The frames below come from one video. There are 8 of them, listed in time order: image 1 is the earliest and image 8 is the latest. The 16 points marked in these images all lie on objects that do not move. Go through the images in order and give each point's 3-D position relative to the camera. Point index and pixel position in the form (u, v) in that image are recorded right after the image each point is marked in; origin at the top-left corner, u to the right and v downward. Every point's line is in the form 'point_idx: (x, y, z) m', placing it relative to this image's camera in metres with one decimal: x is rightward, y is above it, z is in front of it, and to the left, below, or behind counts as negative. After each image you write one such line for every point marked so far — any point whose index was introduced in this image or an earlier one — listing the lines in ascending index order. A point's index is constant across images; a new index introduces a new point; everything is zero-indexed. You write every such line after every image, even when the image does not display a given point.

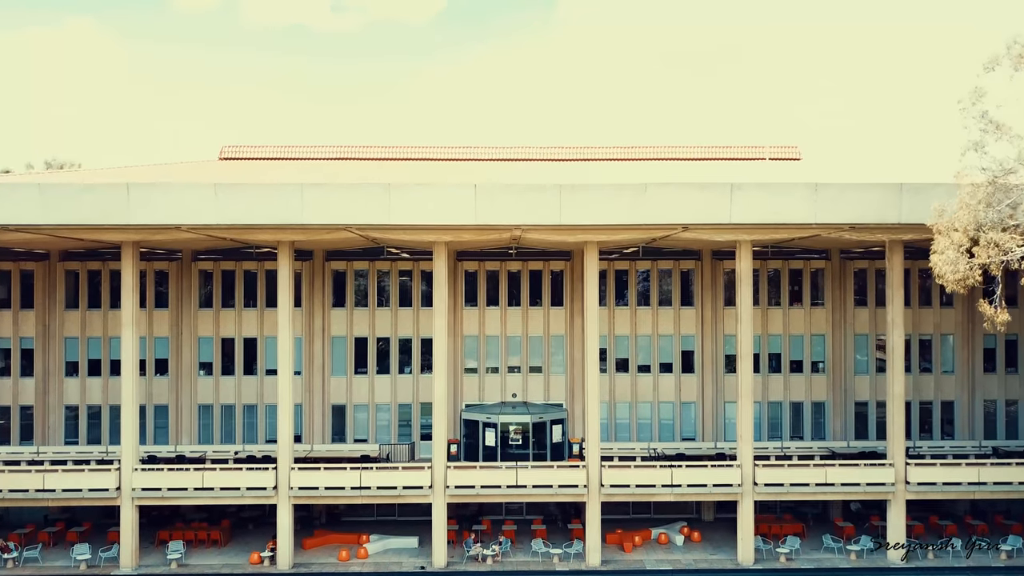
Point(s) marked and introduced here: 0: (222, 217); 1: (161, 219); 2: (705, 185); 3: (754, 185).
0: (-8.7, +2.1, +19.9) m
1: (-10.6, +2.1, +19.9) m
2: (+5.9, +3.1, +20.0) m
3: (+7.3, +3.1, +20.0) m
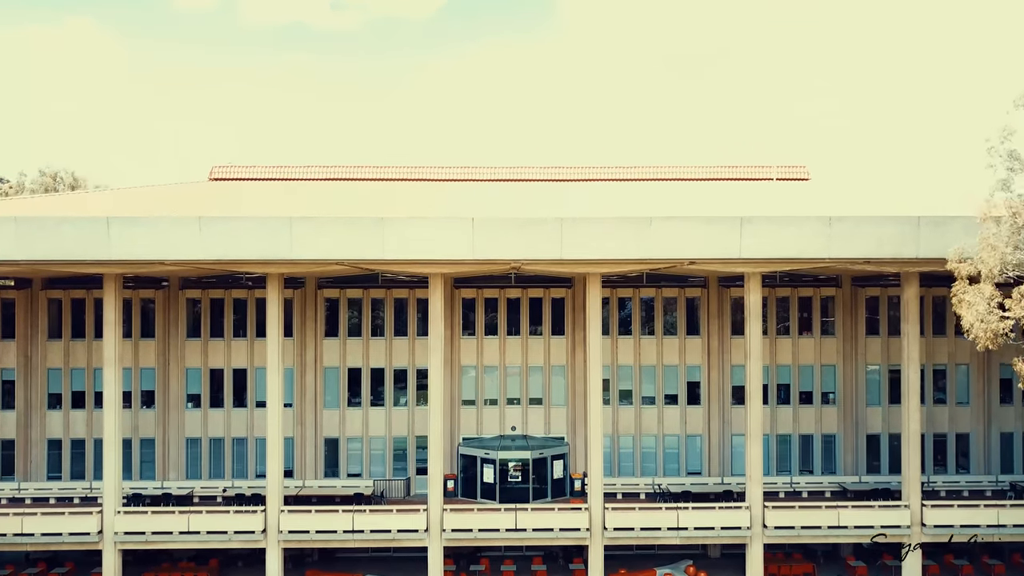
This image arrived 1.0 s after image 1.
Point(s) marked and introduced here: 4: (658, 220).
0: (-8.8, +1.0, +19.0) m
1: (-10.6, +1.0, +19.0) m
2: (+5.8, +2.0, +19.1) m
3: (+7.3, +2.0, +19.0) m
4: (+4.2, +2.0, +19.1) m
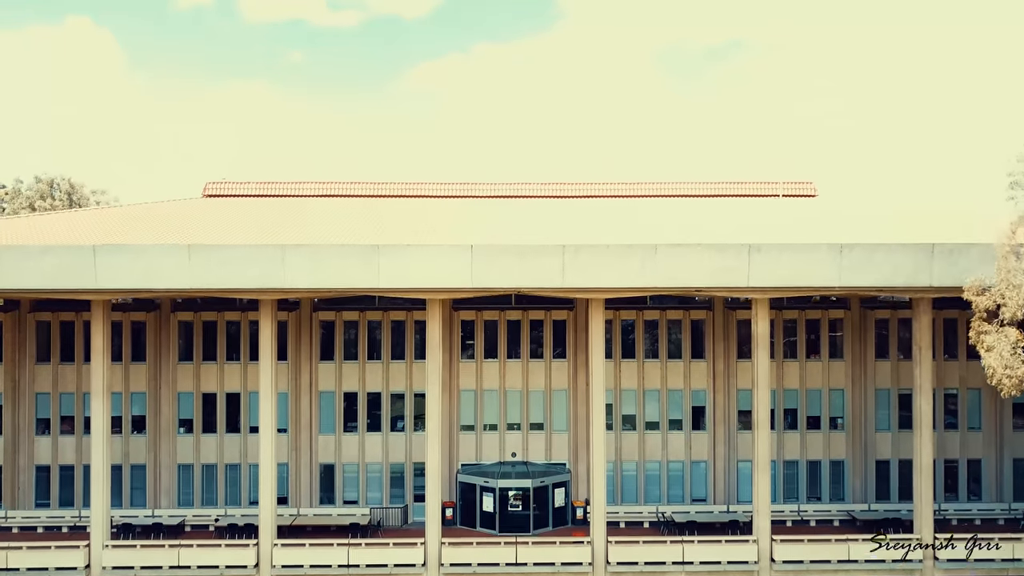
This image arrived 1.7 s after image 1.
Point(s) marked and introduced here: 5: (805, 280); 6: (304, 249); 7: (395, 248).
0: (-8.8, +0.2, +18.4) m
1: (-10.6, +0.1, +18.3) m
2: (+5.8, +1.1, +18.4) m
3: (+7.3, +1.2, +18.4) m
4: (+4.2, +1.1, +18.4) m
5: (+8.2, +0.2, +18.4) m
6: (-5.8, +1.1, +18.4) m
7: (-3.3, +1.1, +18.5) m
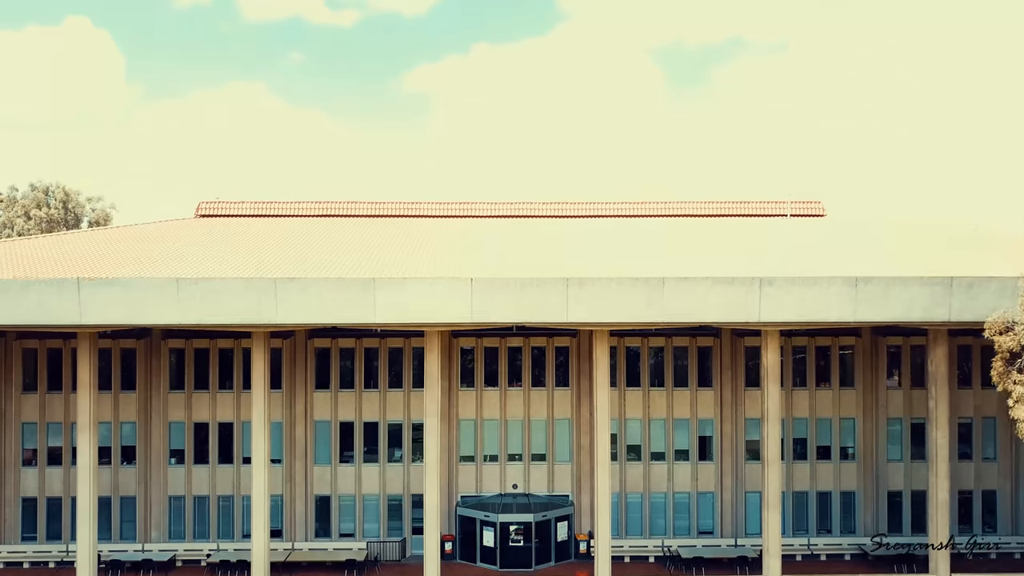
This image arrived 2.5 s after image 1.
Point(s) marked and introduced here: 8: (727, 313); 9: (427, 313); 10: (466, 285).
0: (-8.7, -0.8, +17.6) m
1: (-10.5, -0.8, +17.6) m
2: (+5.9, +0.2, +17.7) m
3: (+7.3, +0.2, +17.7) m
4: (+4.3, +0.2, +17.7) m
5: (+8.2, -0.7, +17.7) m
6: (-5.8, +0.1, +17.7) m
7: (-3.2, +0.2, +17.8) m
8: (+5.8, -0.7, +17.8) m
9: (-2.3, -0.7, +17.8) m
10: (-1.2, +0.1, +17.8) m
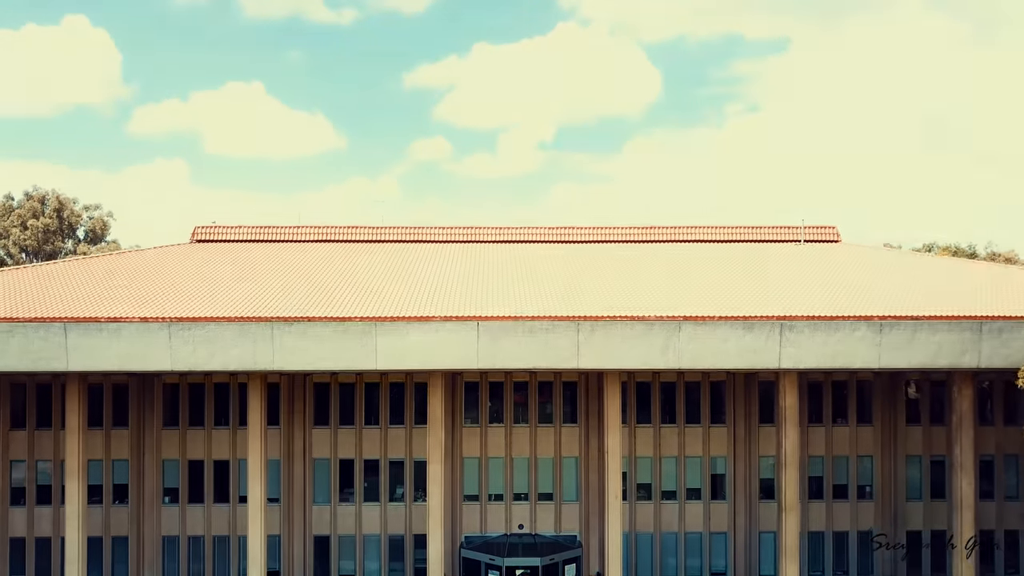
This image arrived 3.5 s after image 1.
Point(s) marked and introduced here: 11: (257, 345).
0: (-8.5, -1.9, +16.8) m
1: (-10.3, -2.0, +16.8) m
2: (+6.1, -0.9, +16.9) m
3: (+7.5, -0.9, +16.9) m
4: (+4.5, -1.0, +16.9) m
5: (+8.4, -1.9, +16.9) m
6: (-5.5, -1.0, +16.9) m
7: (-3.0, -1.0, +17.0) m
8: (+6.0, -1.8, +17.0) m
9: (-2.1, -1.8, +17.0) m
10: (-1.0, -1.1, +17.0) m
11: (-6.5, -1.5, +16.9) m
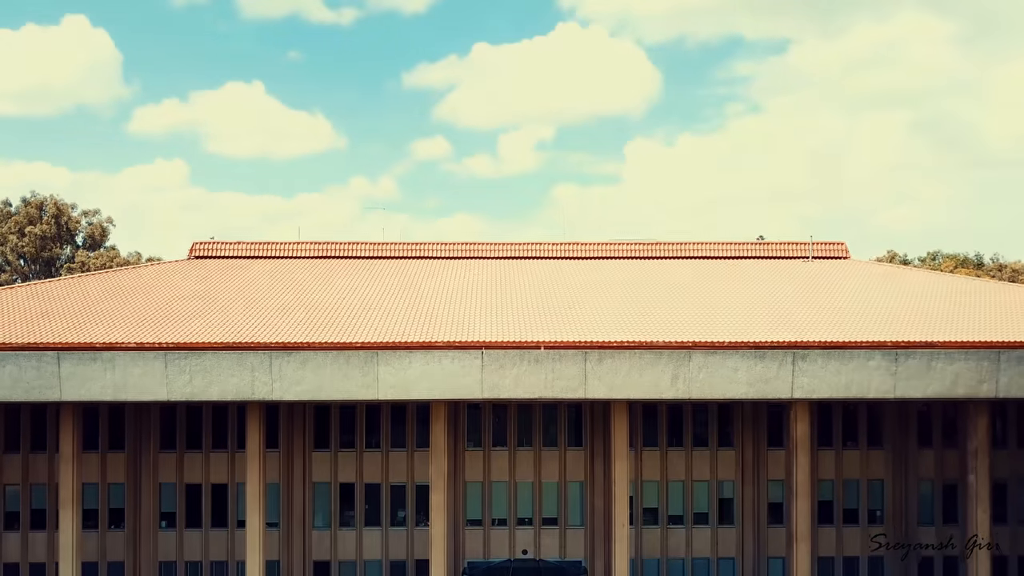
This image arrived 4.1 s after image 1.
0: (-8.4, -2.6, +16.4) m
1: (-10.2, -2.7, +16.3) m
2: (+6.2, -1.6, +16.4) m
3: (+7.7, -1.6, +16.4) m
4: (+4.6, -1.7, +16.5) m
5: (+8.6, -2.6, +16.5) m
6: (-5.4, -1.7, +16.4) m
7: (-2.9, -1.7, +16.5) m
8: (+6.1, -2.5, +16.5) m
9: (-1.9, -2.5, +16.5) m
10: (-0.9, -1.8, +16.5) m
11: (-6.4, -2.2, +16.4) m
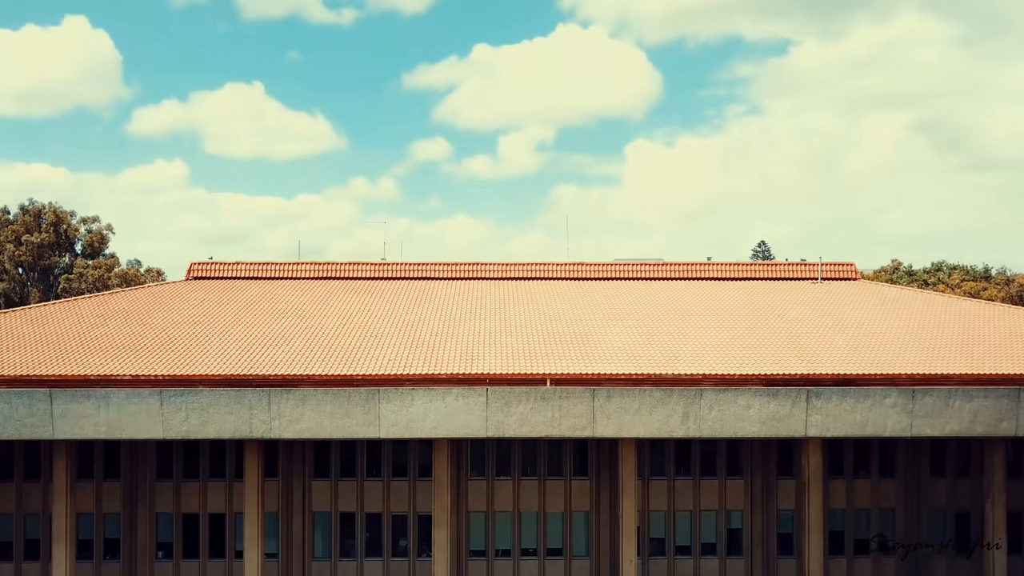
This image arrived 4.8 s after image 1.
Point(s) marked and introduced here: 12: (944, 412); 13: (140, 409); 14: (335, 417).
0: (-8.2, -3.5, +15.9) m
1: (-10.1, -3.5, +15.9) m
2: (+6.4, -2.5, +16.0) m
3: (+7.8, -2.5, +16.0) m
4: (+4.8, -2.5, +16.0) m
5: (+8.7, -3.4, +16.0) m
6: (-5.3, -2.6, +15.9) m
7: (-2.7, -2.5, +16.0) m
8: (+6.3, -3.4, +16.0) m
9: (-1.8, -3.4, +16.0) m
10: (-0.7, -2.6, +16.1) m
11: (-6.2, -3.0, +16.0) m
12: (+10.5, -3.0, +16.0) m
13: (-8.9, -2.9, +15.9) m
14: (-4.3, -3.1, +16.0) m
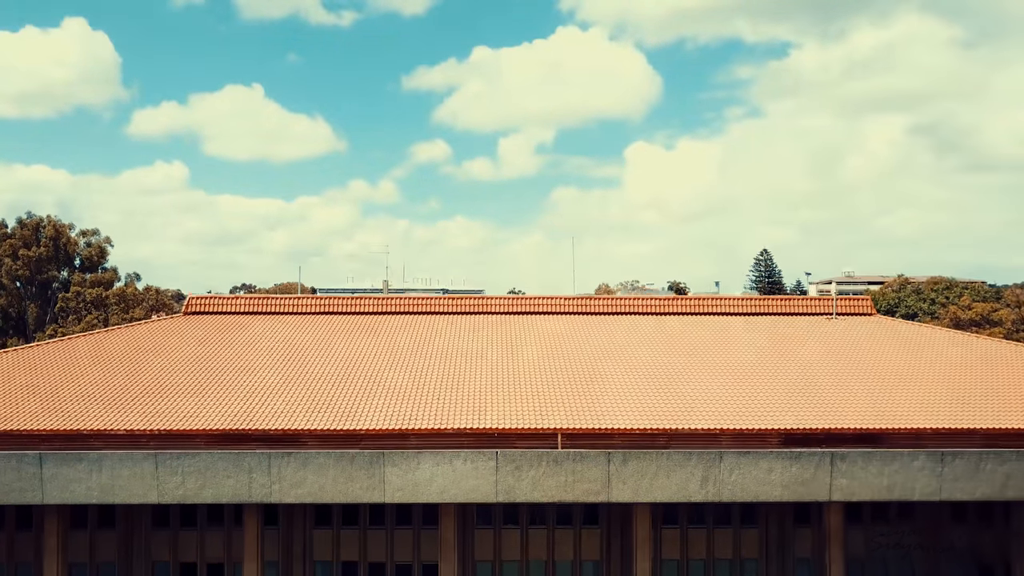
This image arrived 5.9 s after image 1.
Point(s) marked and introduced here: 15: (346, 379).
0: (-8.0, -4.8, +15.2) m
1: (-9.8, -4.8, +15.2) m
2: (+6.6, -3.9, +15.3) m
3: (+8.1, -3.8, +15.3) m
4: (+5.0, -3.9, +15.3) m
5: (+9.0, -4.8, +15.3) m
6: (-5.0, -3.9, +15.3) m
7: (-2.5, -3.9, +15.4) m
8: (+6.5, -4.7, +15.4) m
9: (-1.5, -4.7, +15.4) m
10: (-0.5, -4.0, +15.4) m
11: (-6.0, -4.4, +15.3) m
12: (+10.7, -4.3, +15.3) m
13: (-8.7, -4.2, +15.2) m
14: (-4.0, -4.5, +15.3) m
15: (-5.0, -2.8, +20.0) m
